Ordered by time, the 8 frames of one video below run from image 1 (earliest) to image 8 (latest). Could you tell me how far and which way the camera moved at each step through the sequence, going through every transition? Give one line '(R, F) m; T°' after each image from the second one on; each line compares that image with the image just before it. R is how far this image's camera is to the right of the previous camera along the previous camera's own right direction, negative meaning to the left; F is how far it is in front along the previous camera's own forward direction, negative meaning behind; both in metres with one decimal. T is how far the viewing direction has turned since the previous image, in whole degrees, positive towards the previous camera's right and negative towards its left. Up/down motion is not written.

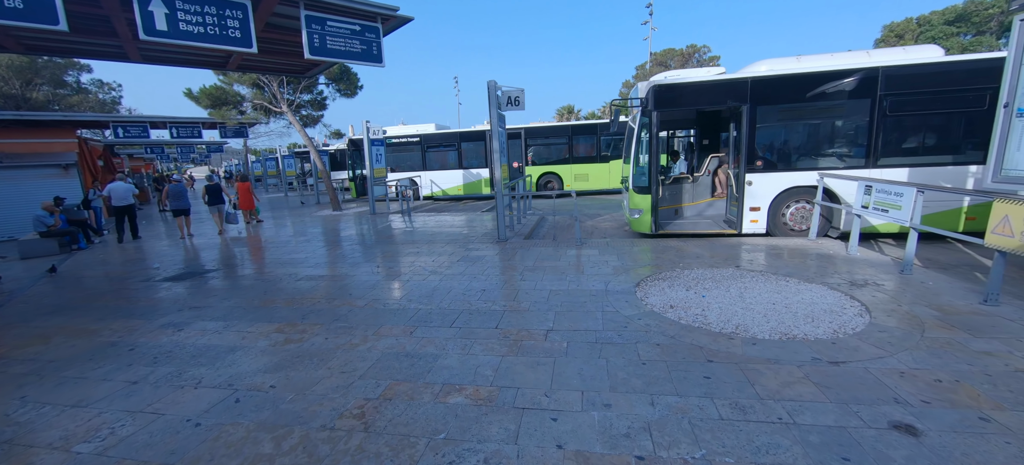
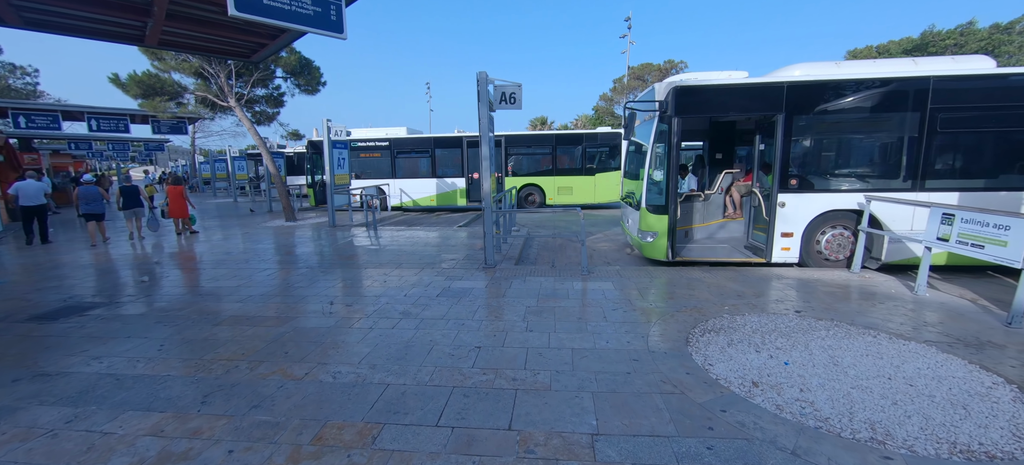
(-0.4, +1.4) m; +5°
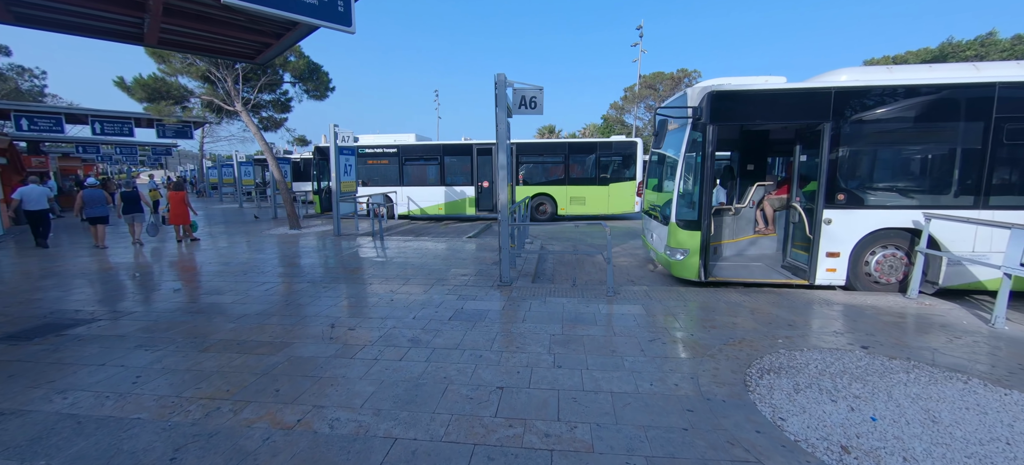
(-0.2, +0.5) m; -1°
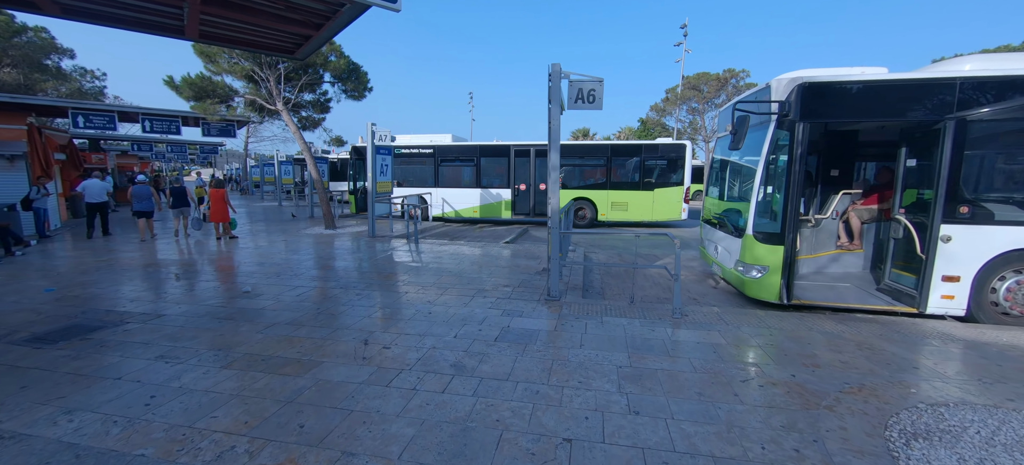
(-0.3, +0.6) m; -4°
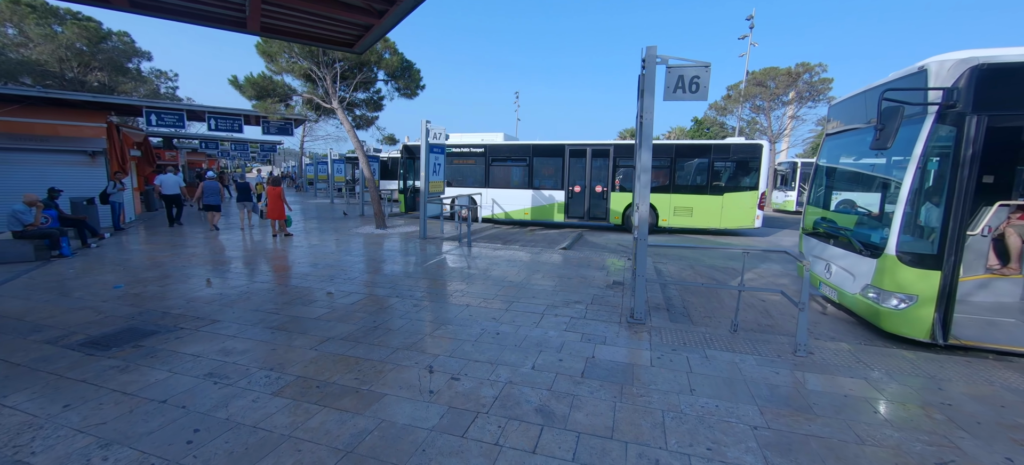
(-0.5, +0.7) m; -6°
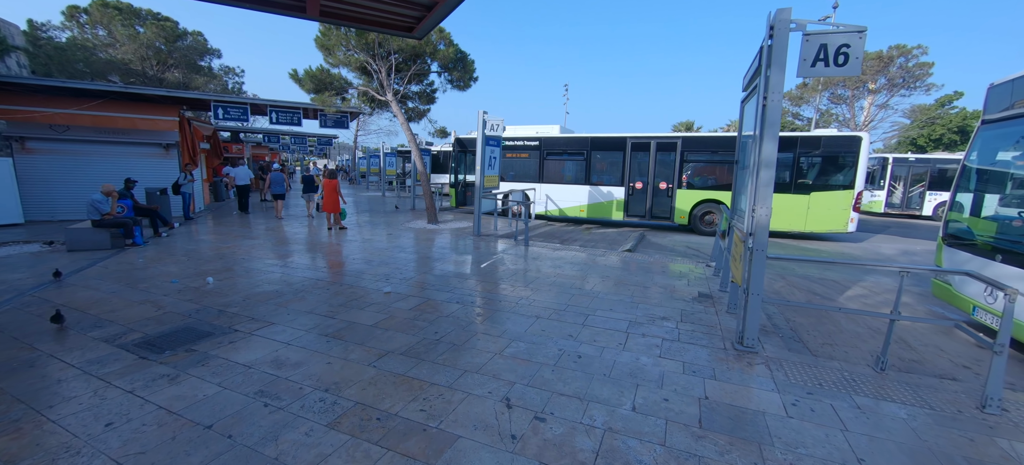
(-0.4, +0.6) m; -6°
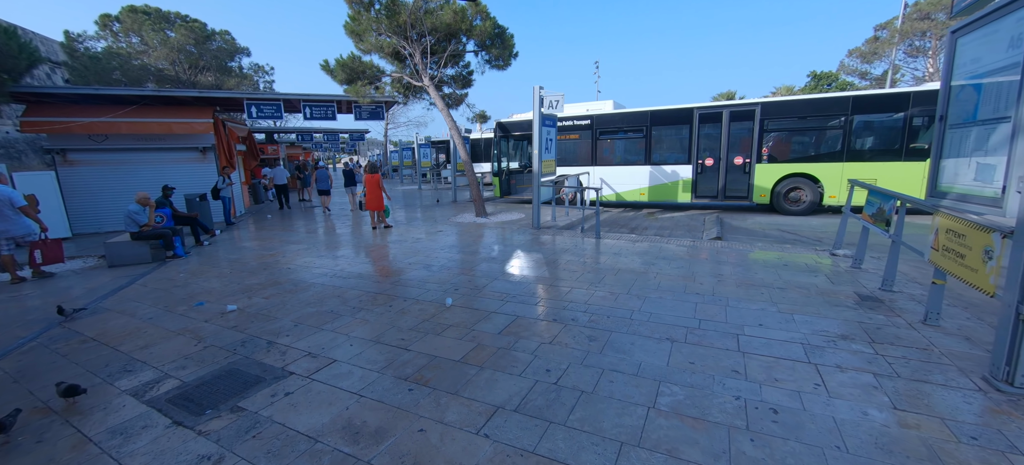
(-0.8, +1.1) m; -4°
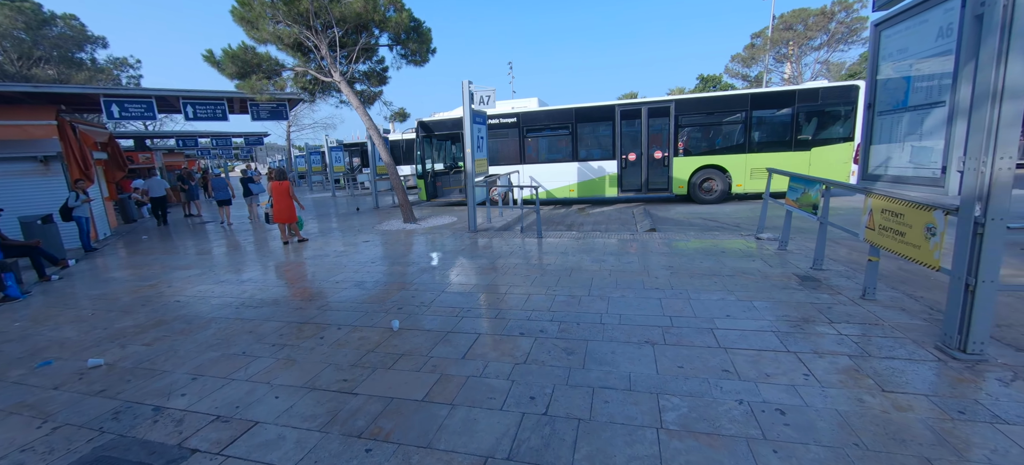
(-0.3, +0.5) m; +11°
